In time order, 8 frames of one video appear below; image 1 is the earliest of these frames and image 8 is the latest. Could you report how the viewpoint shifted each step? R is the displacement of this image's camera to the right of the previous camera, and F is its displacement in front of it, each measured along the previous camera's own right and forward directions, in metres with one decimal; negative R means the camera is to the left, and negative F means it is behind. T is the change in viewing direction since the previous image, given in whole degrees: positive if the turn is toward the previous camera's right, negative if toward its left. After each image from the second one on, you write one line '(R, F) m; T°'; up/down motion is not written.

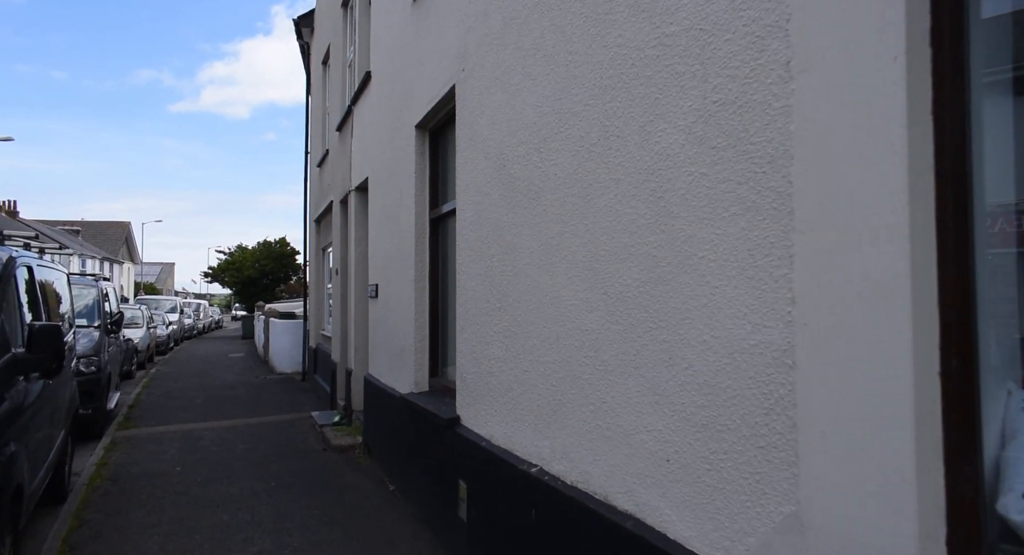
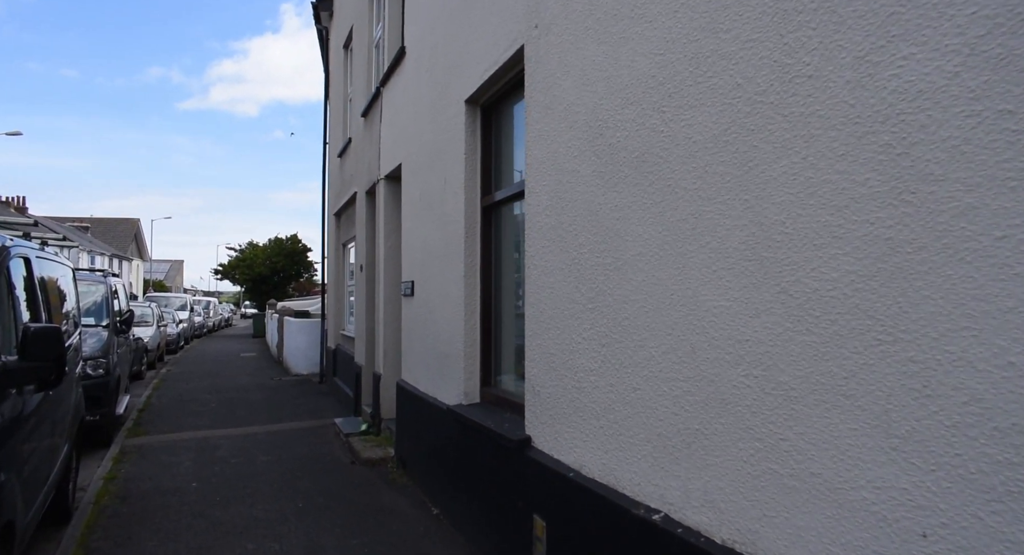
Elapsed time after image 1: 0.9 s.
(-0.4, +0.7) m; -1°
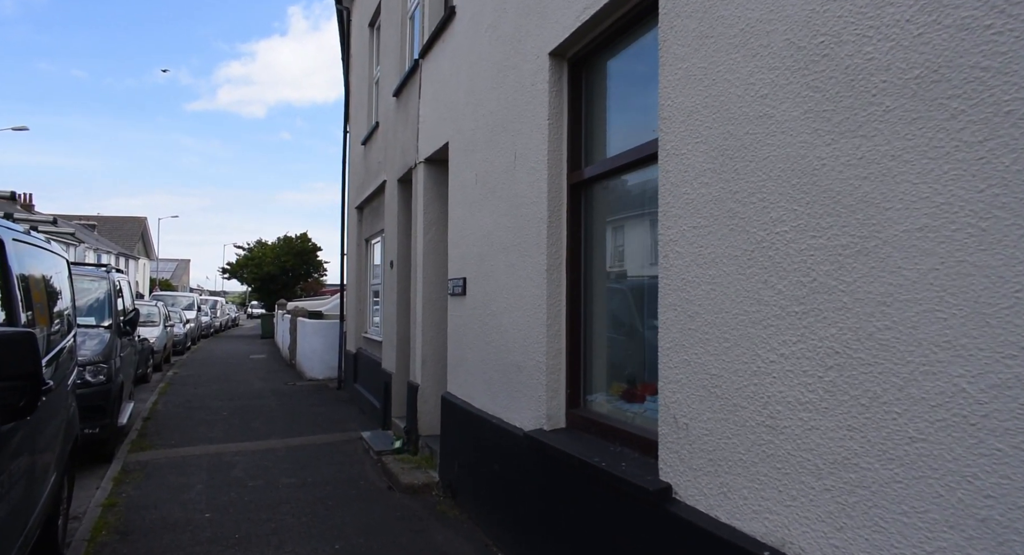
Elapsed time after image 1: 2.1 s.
(-0.5, +1.0) m; 0°
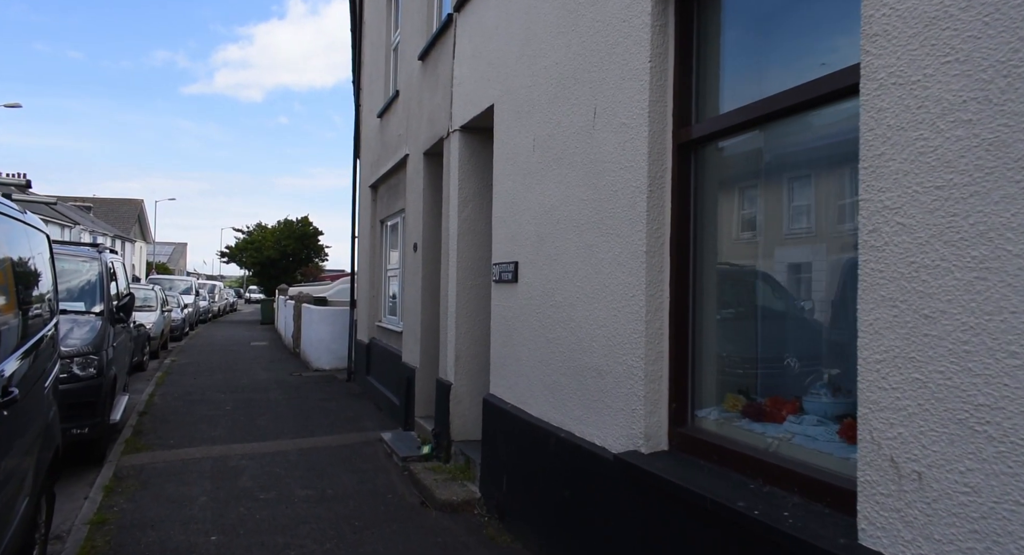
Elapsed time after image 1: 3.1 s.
(-0.4, +0.8) m; 0°
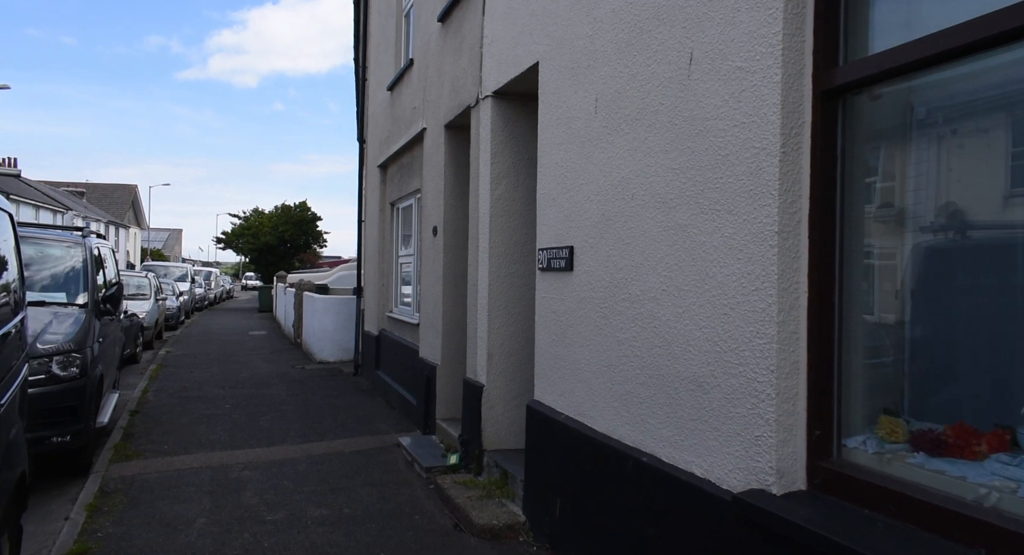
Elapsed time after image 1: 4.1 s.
(-0.4, +0.7) m; 0°
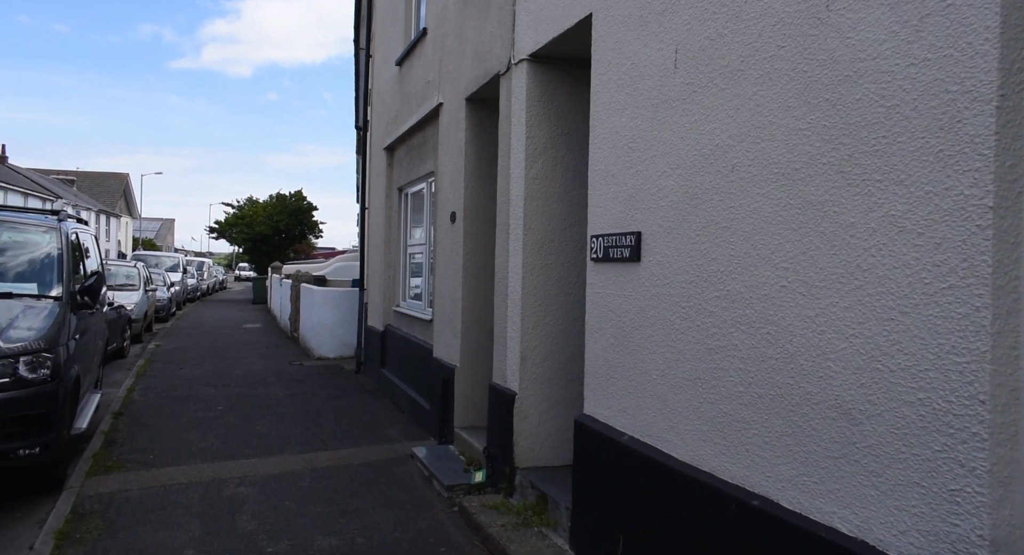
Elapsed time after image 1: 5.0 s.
(-0.3, +0.7) m; 0°
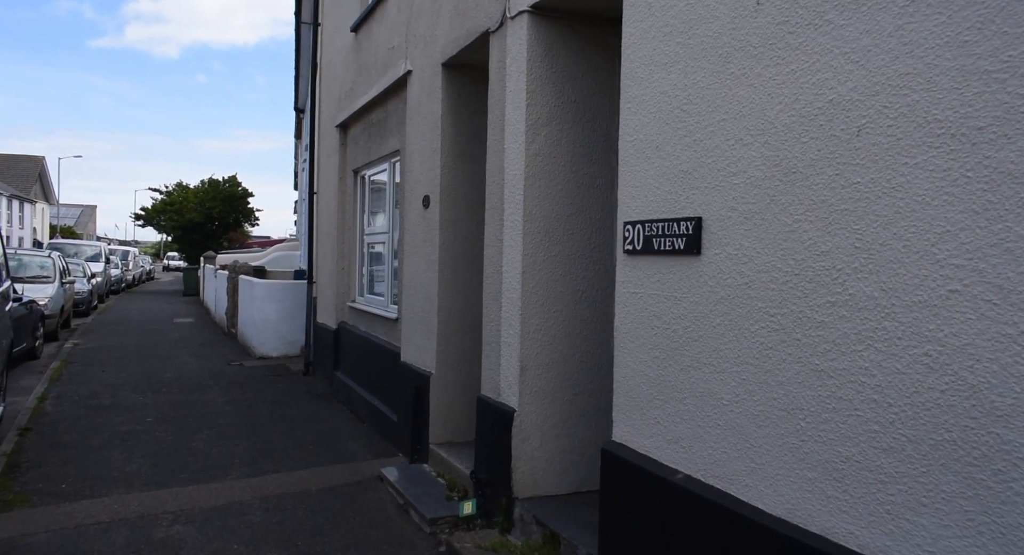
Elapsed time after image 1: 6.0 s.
(-0.3, +0.8) m; +5°
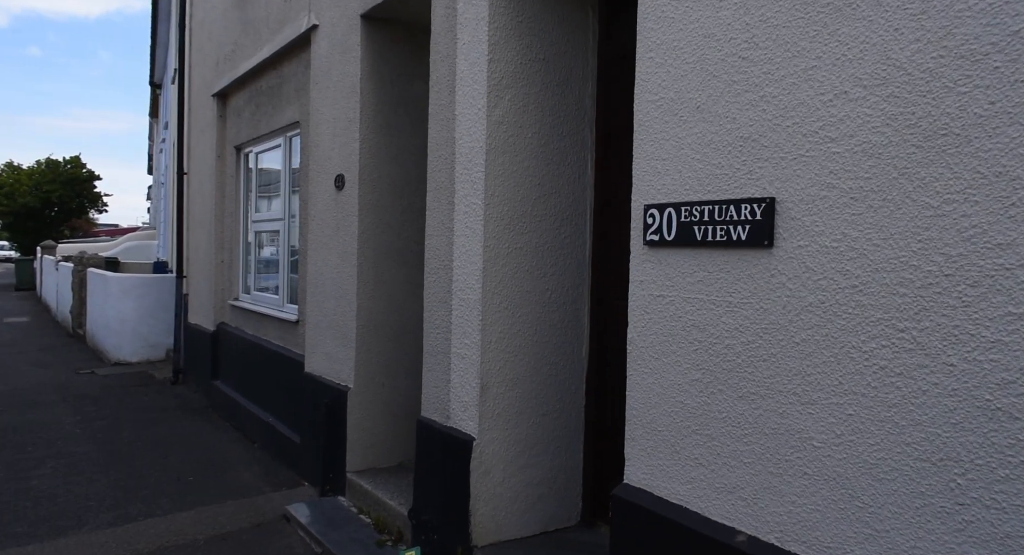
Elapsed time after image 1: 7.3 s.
(-0.4, +0.8) m; +11°
